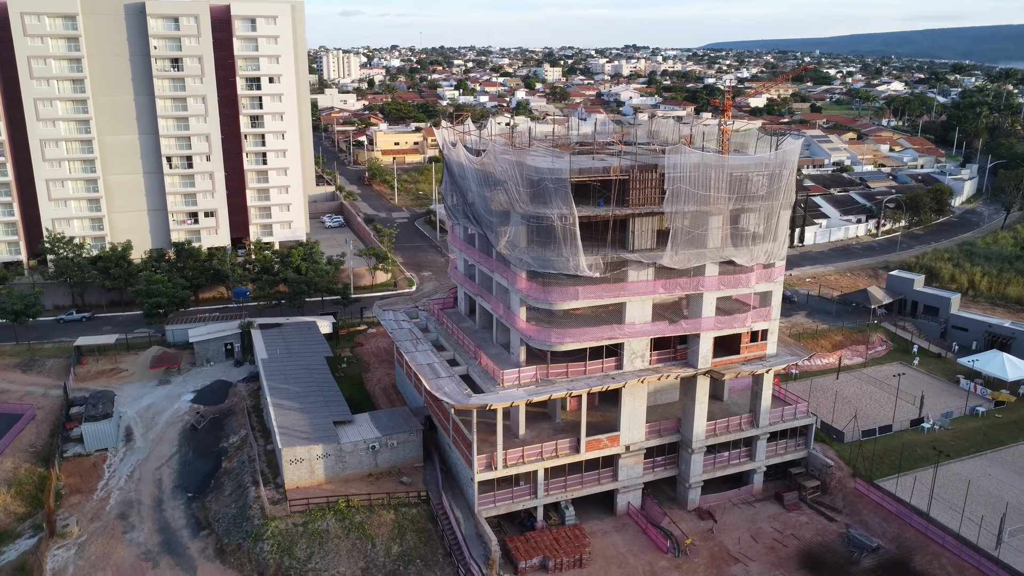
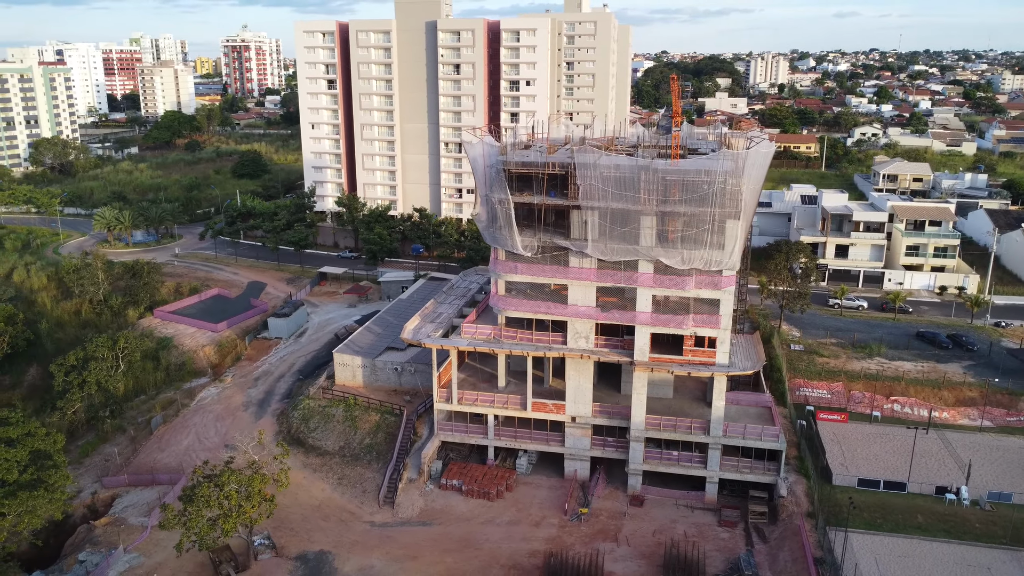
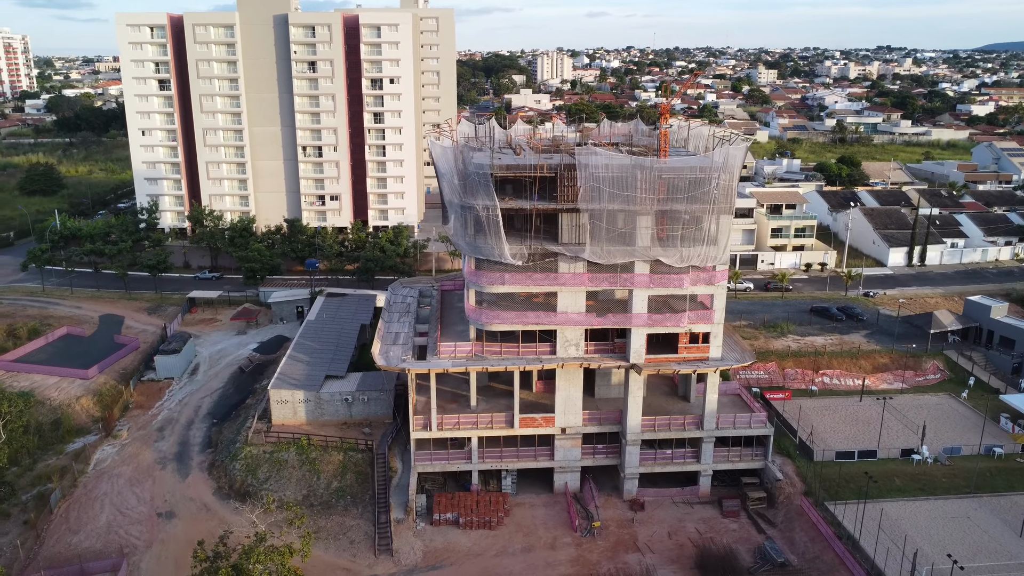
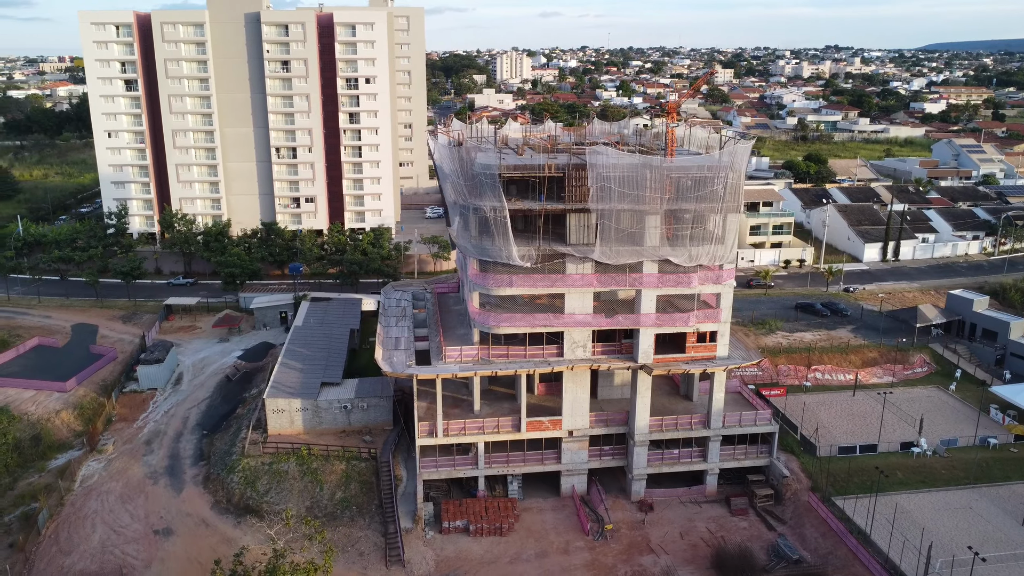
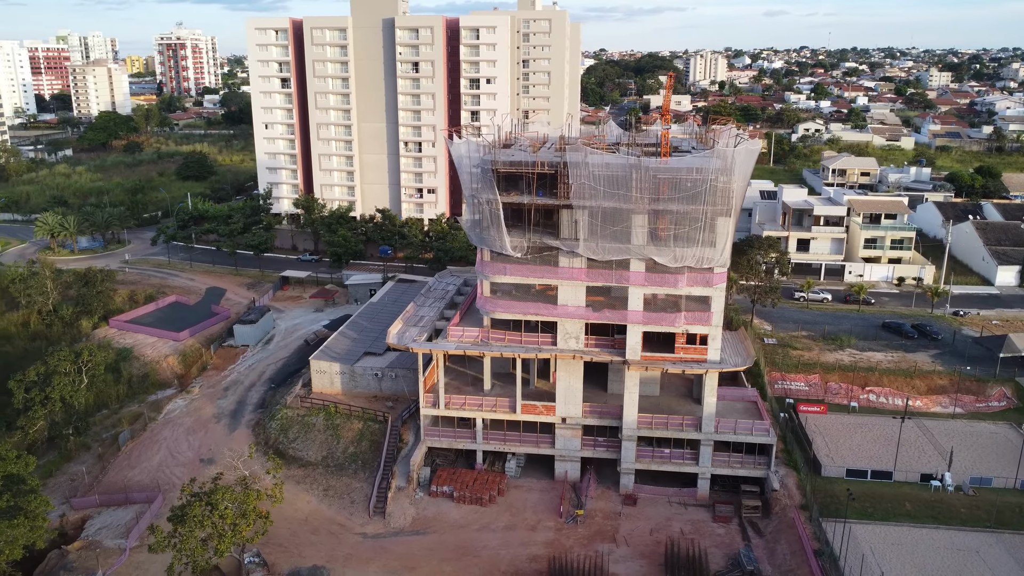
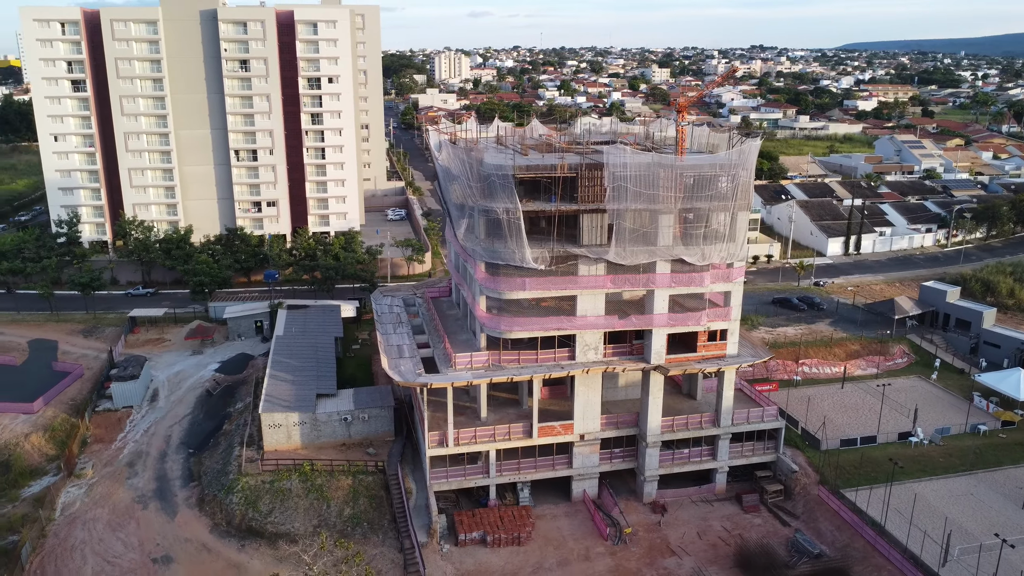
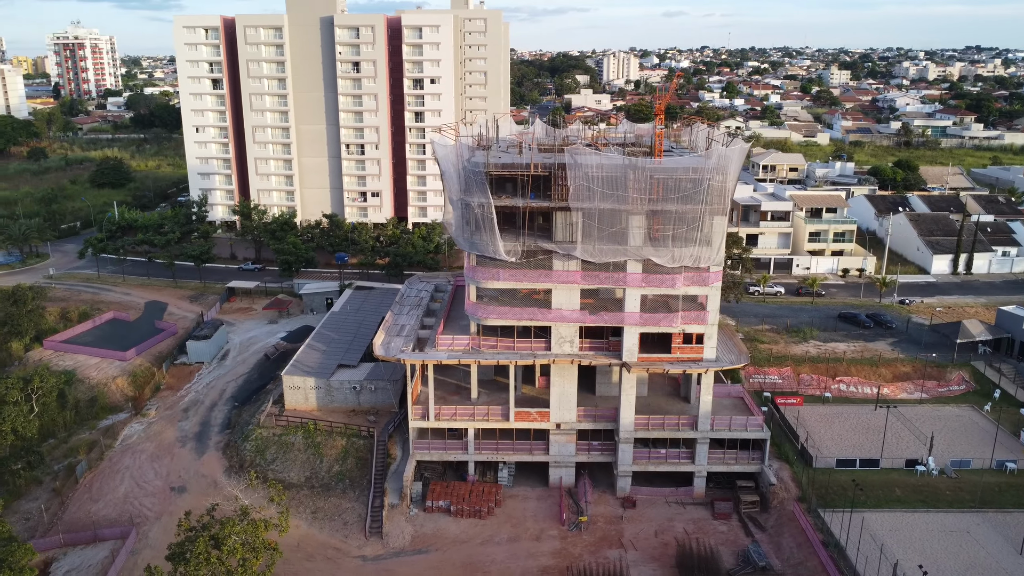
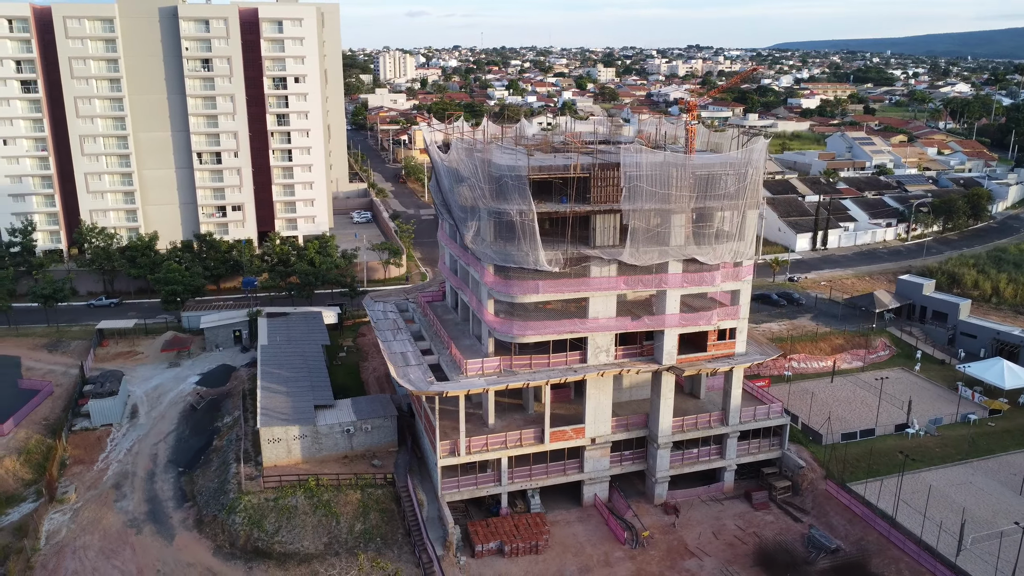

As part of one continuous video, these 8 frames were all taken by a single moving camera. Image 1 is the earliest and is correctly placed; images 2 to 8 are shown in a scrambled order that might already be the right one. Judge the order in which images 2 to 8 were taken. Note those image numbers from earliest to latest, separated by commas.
8, 6, 4, 3, 7, 5, 2
